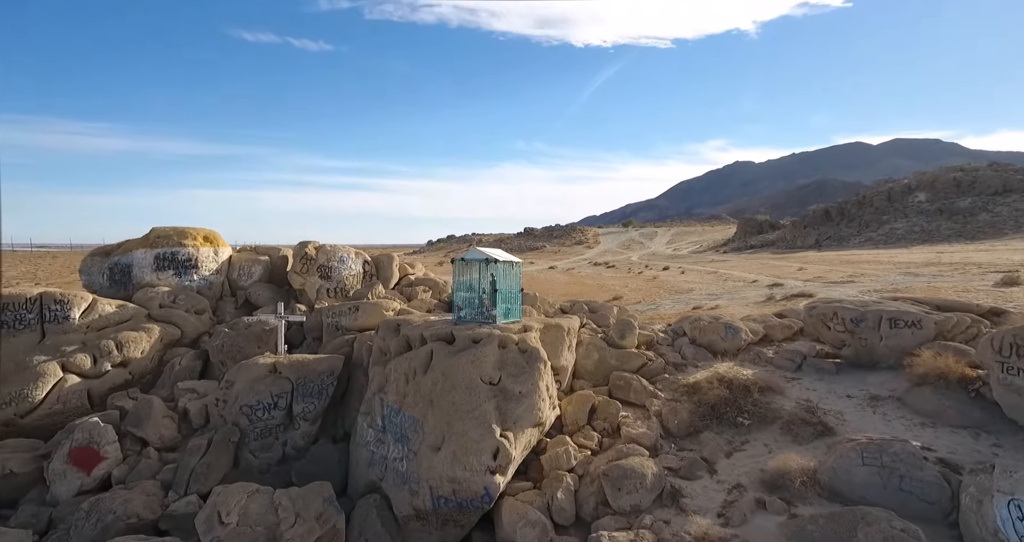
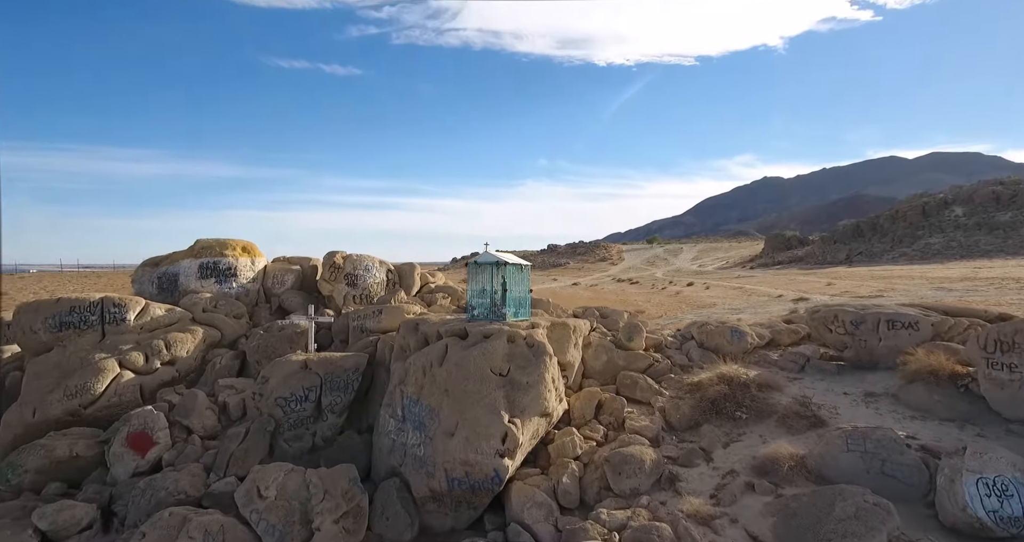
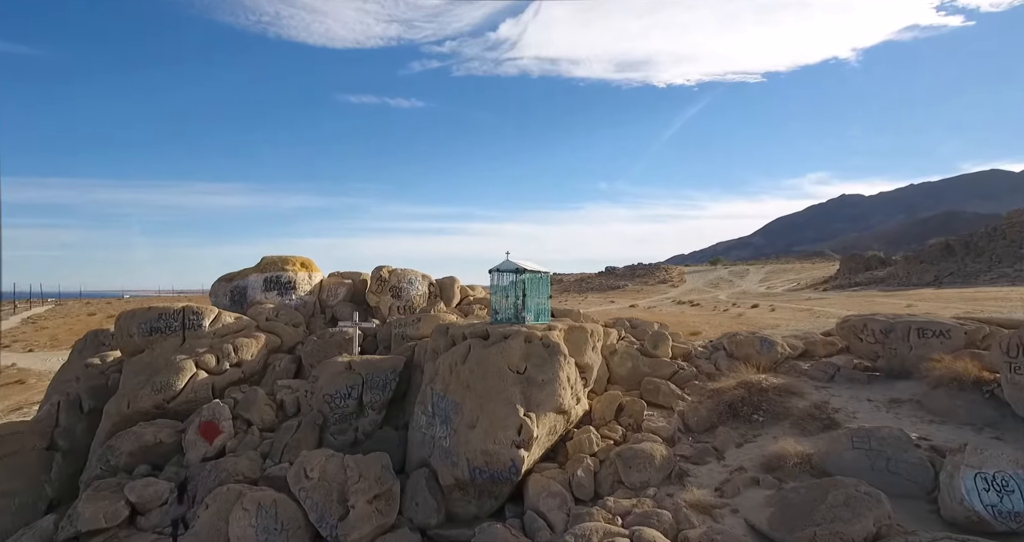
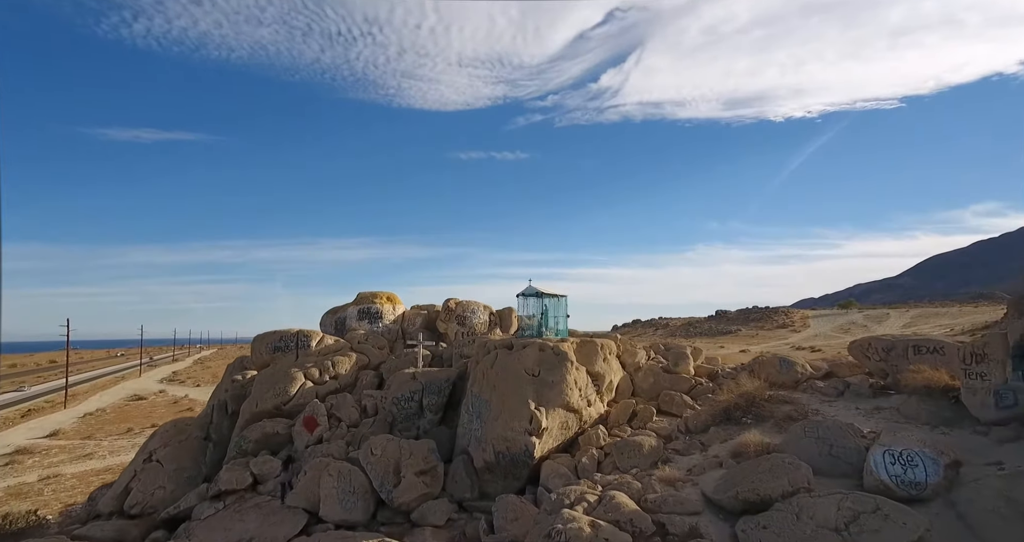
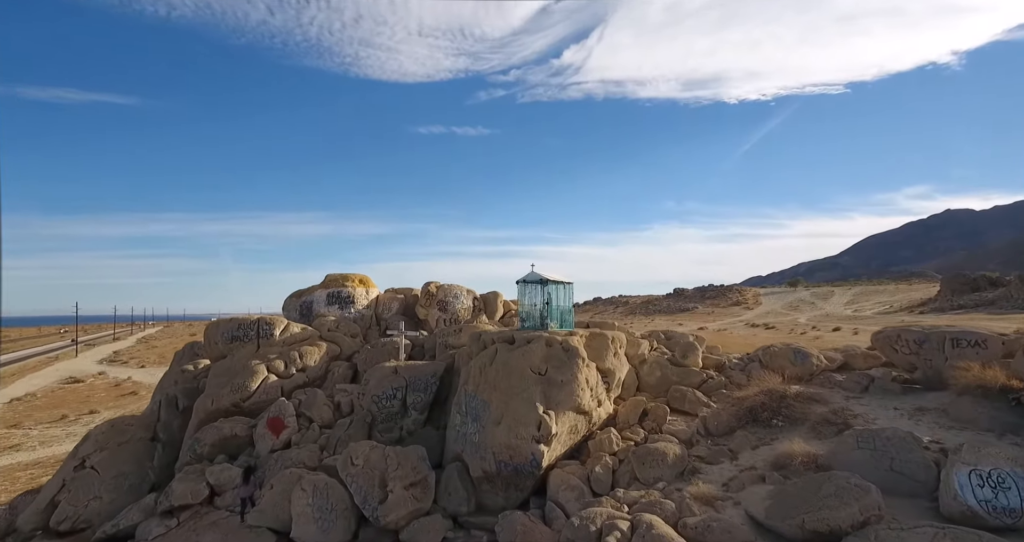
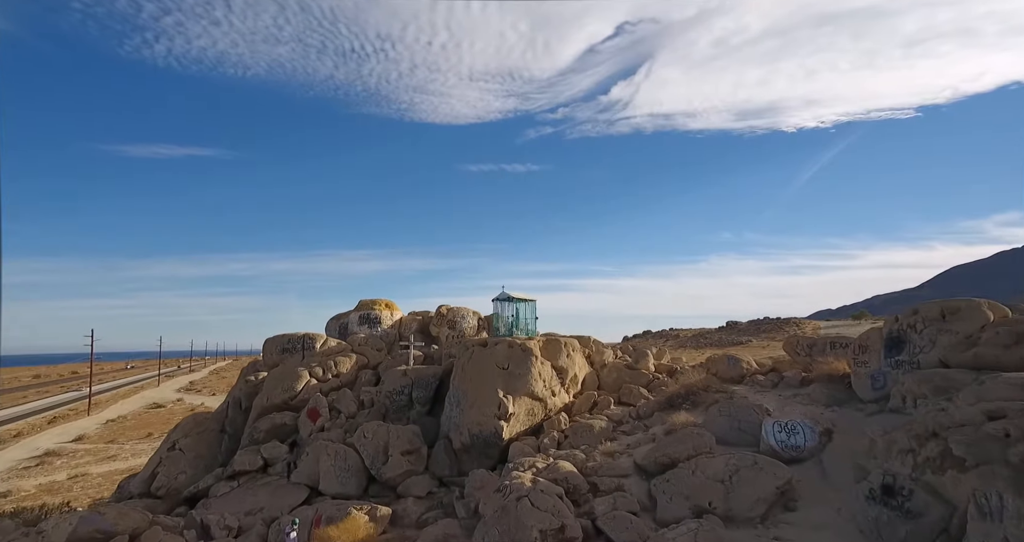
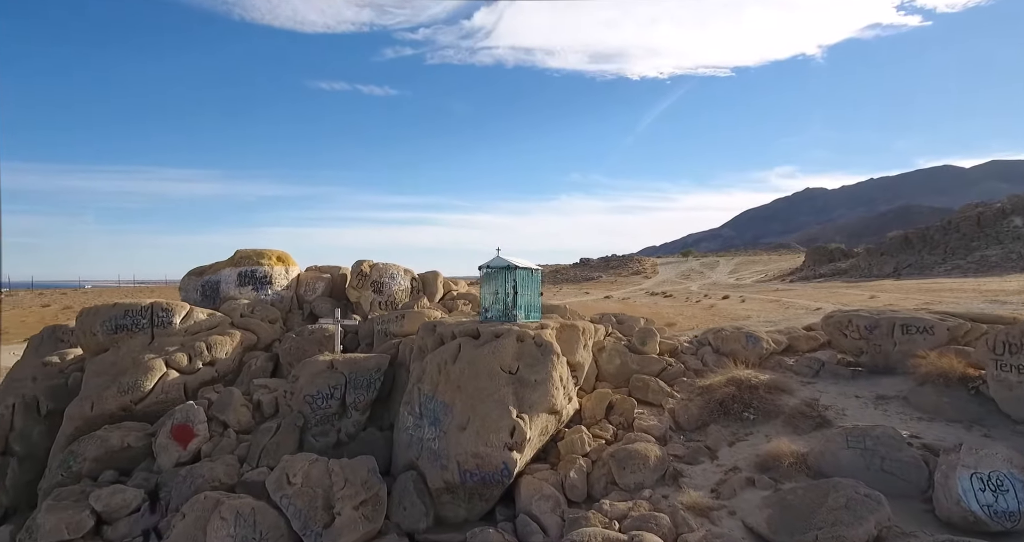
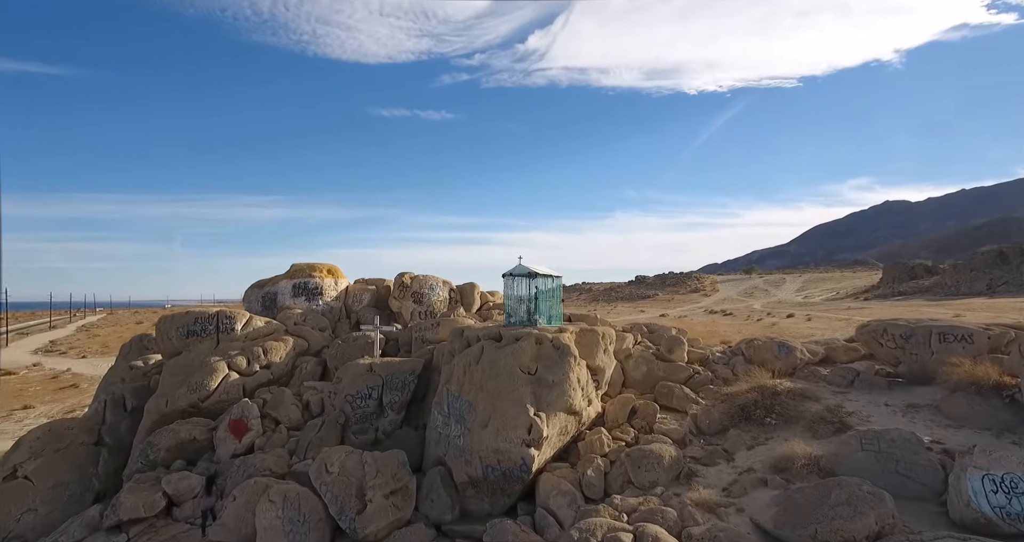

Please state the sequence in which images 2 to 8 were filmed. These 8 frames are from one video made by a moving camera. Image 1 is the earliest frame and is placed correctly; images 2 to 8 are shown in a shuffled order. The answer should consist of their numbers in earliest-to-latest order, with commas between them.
2, 7, 3, 8, 5, 4, 6
